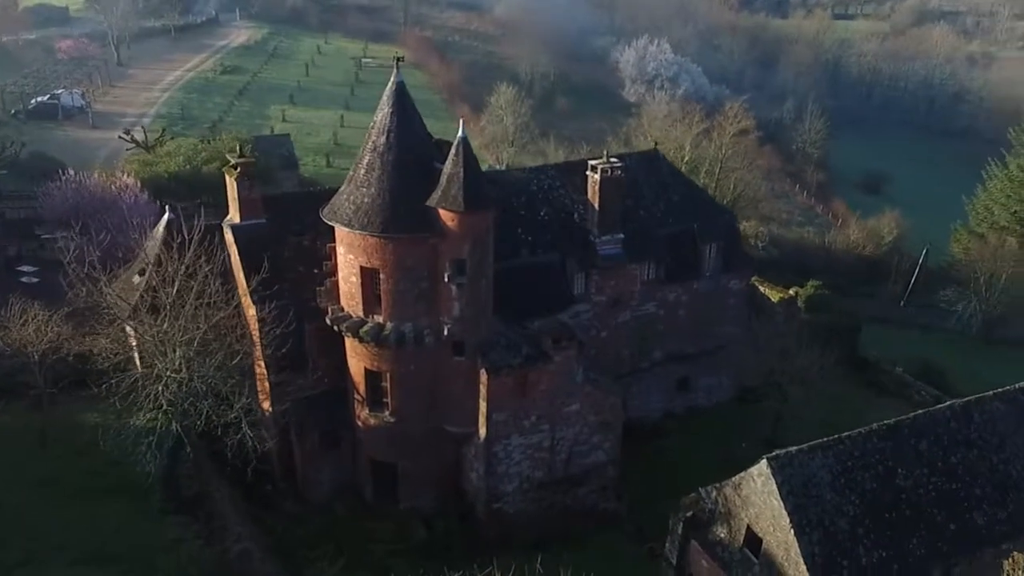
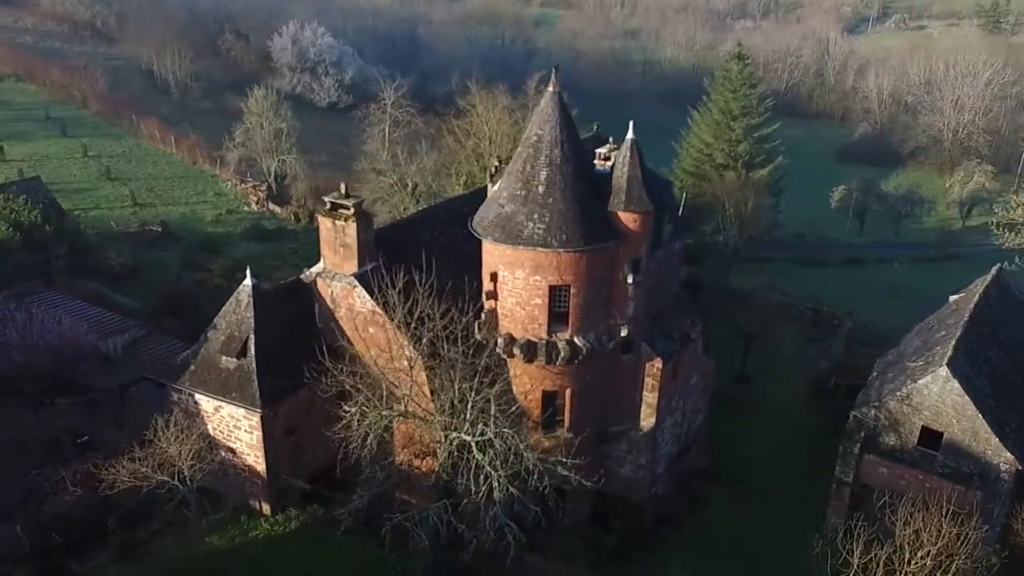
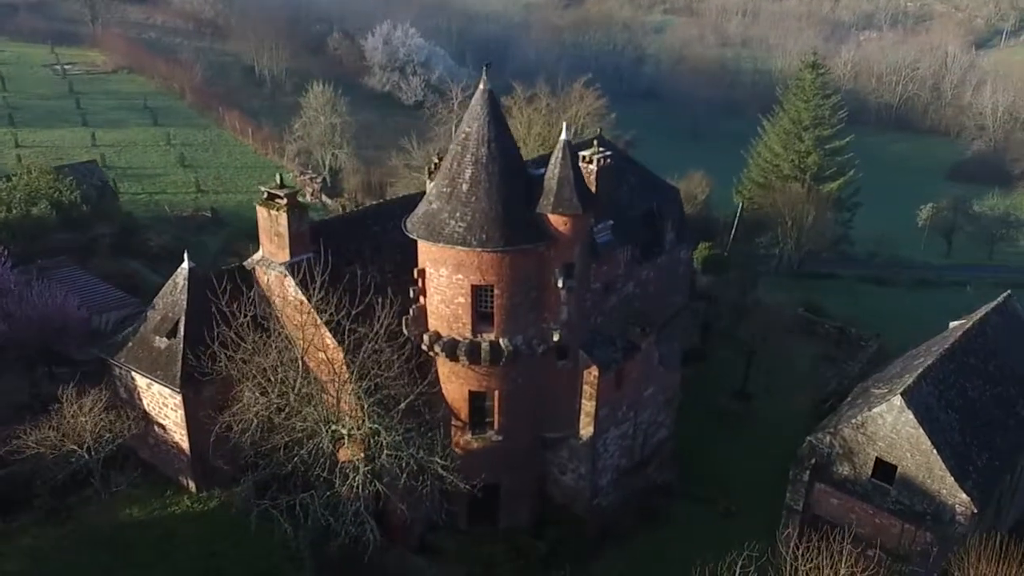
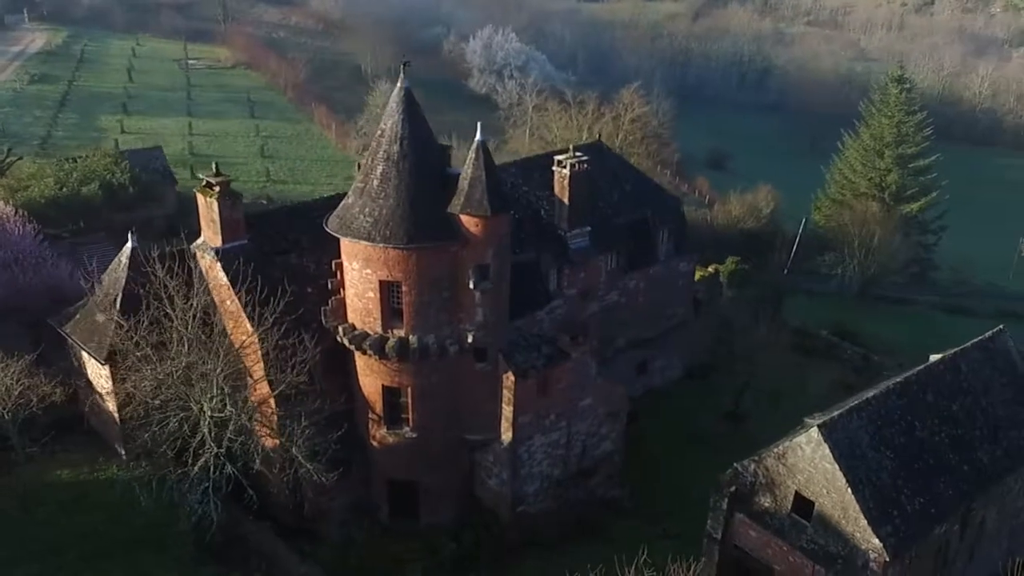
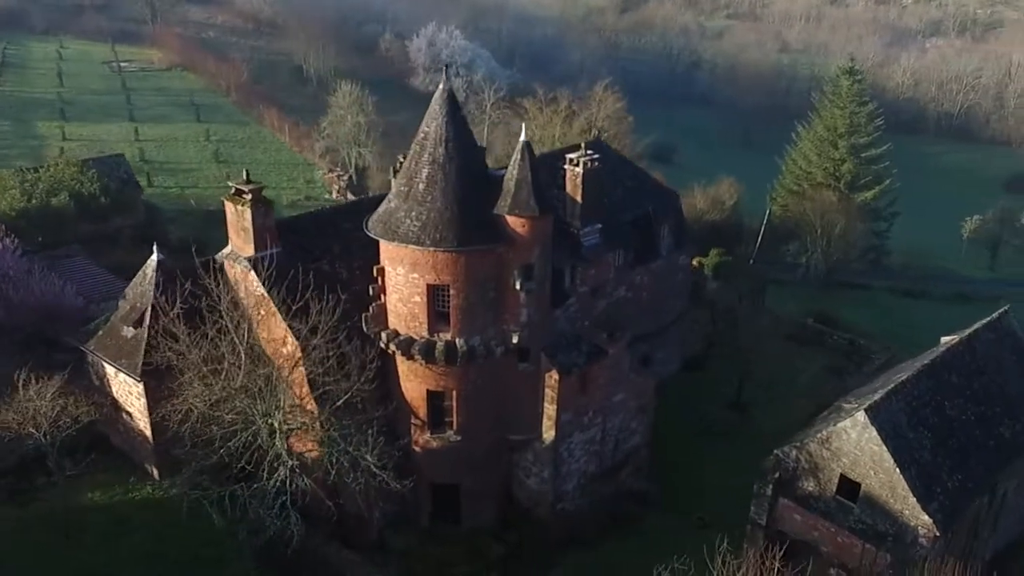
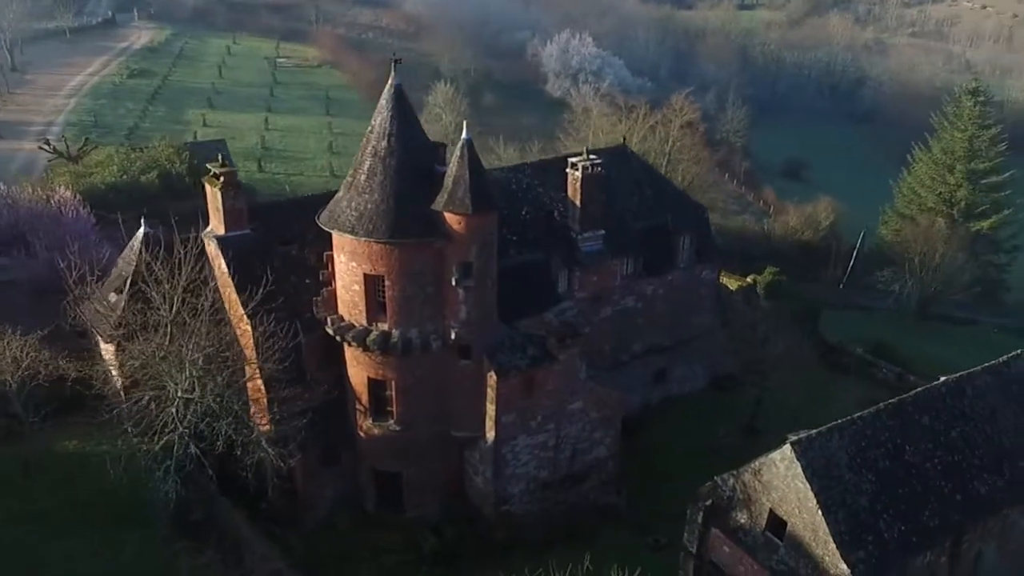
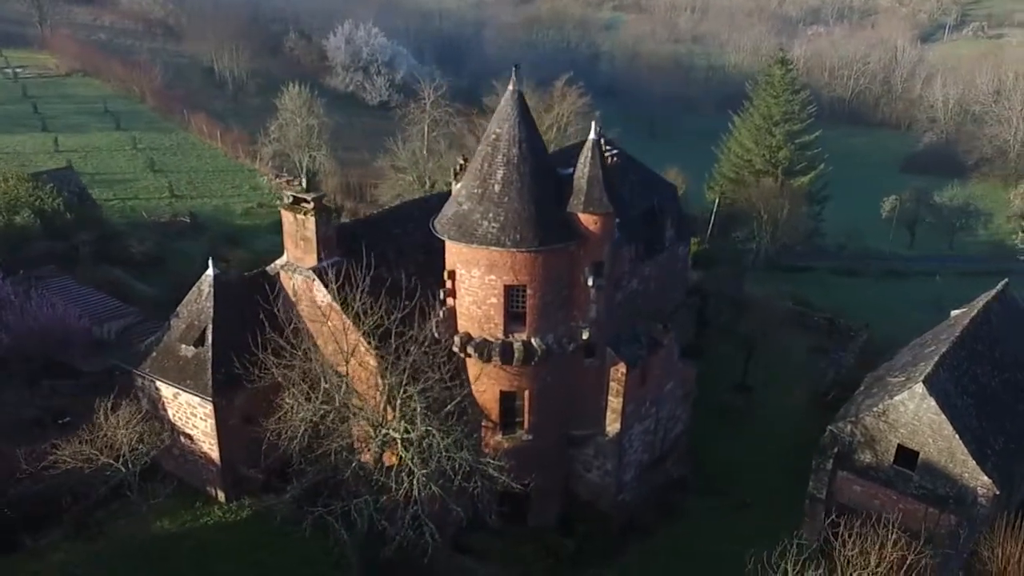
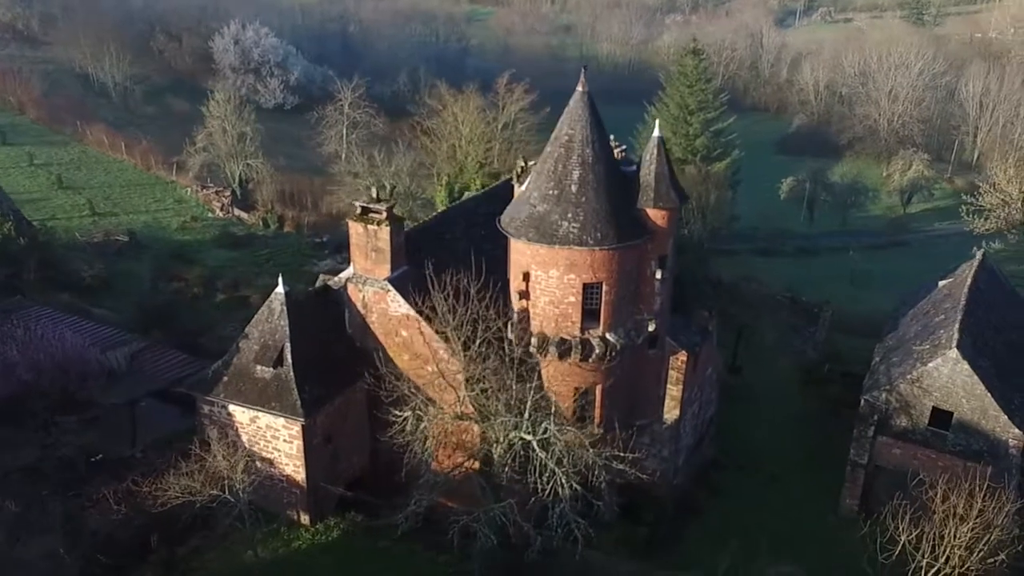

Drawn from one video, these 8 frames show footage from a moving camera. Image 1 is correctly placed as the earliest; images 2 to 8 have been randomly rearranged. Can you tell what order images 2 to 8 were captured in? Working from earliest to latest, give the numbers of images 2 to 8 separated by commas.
6, 4, 5, 3, 7, 2, 8
